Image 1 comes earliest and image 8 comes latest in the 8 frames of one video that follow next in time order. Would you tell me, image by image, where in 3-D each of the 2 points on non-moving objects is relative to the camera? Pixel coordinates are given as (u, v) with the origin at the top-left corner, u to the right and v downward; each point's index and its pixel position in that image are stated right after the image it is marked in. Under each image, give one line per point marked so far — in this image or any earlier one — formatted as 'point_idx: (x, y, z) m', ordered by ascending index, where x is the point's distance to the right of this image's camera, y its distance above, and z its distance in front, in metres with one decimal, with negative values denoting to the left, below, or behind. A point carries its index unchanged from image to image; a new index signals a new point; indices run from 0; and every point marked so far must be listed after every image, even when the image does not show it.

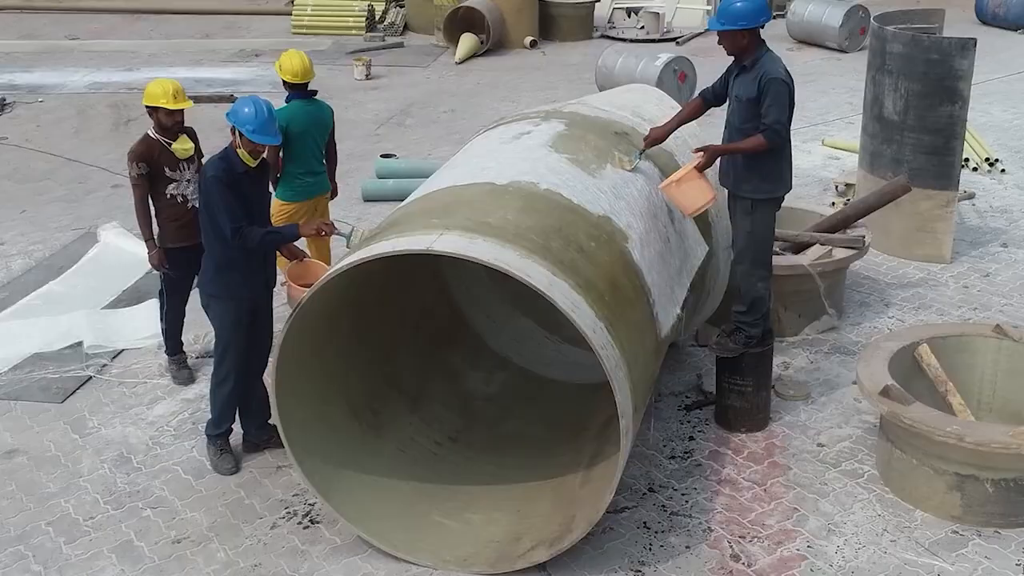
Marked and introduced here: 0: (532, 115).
0: (+0.1, +0.7, +4.7) m
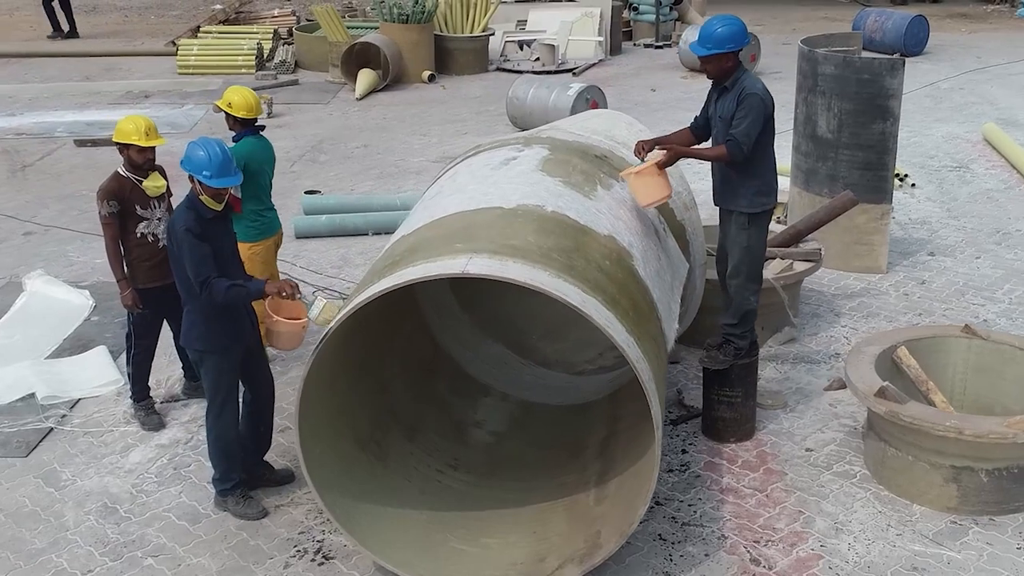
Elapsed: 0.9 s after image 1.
0: (0.0, +0.6, +4.8) m
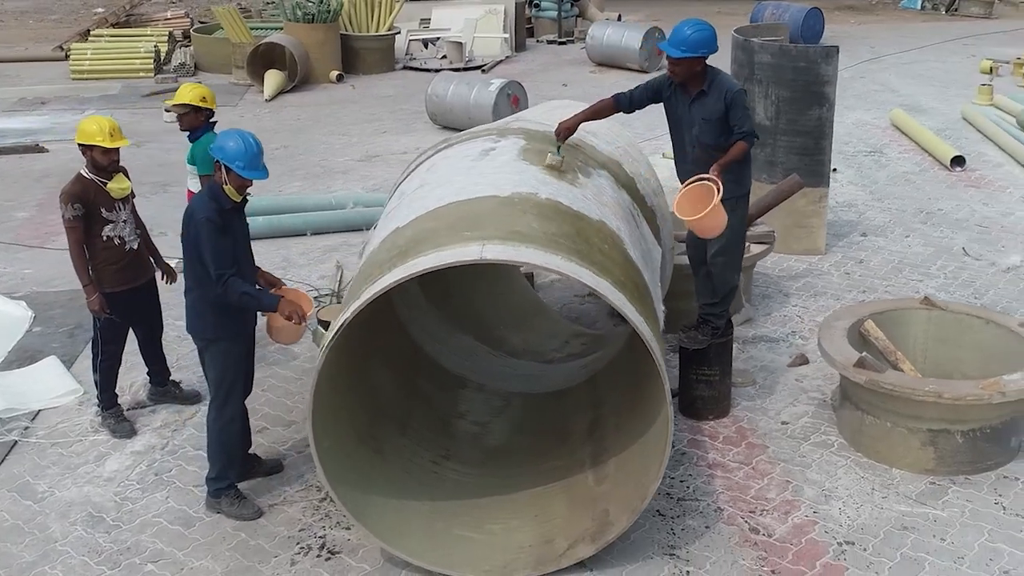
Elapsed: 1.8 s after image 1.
0: (-0.1, +0.6, +4.8) m
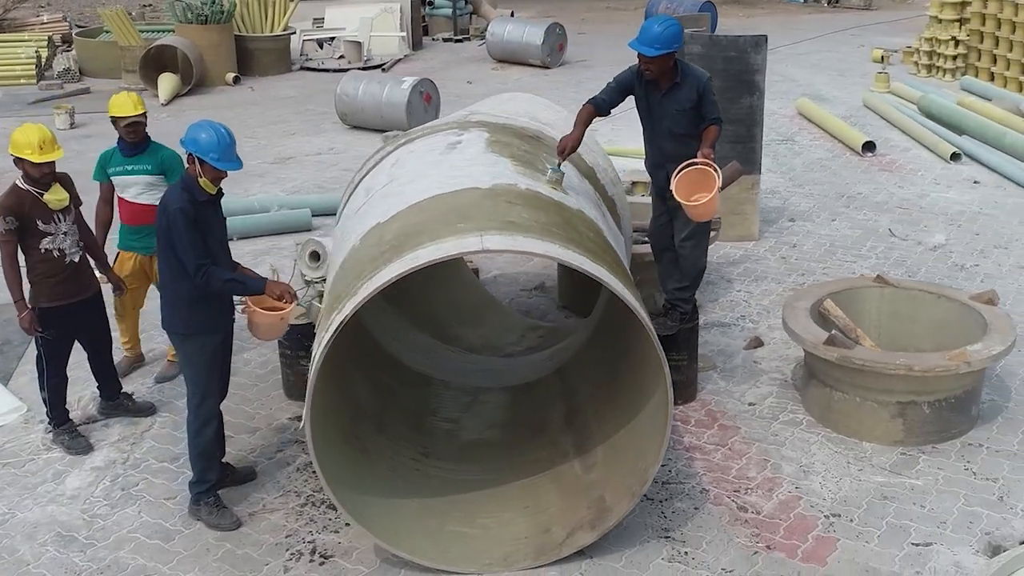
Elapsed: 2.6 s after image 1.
0: (-0.3, +0.6, +4.8) m
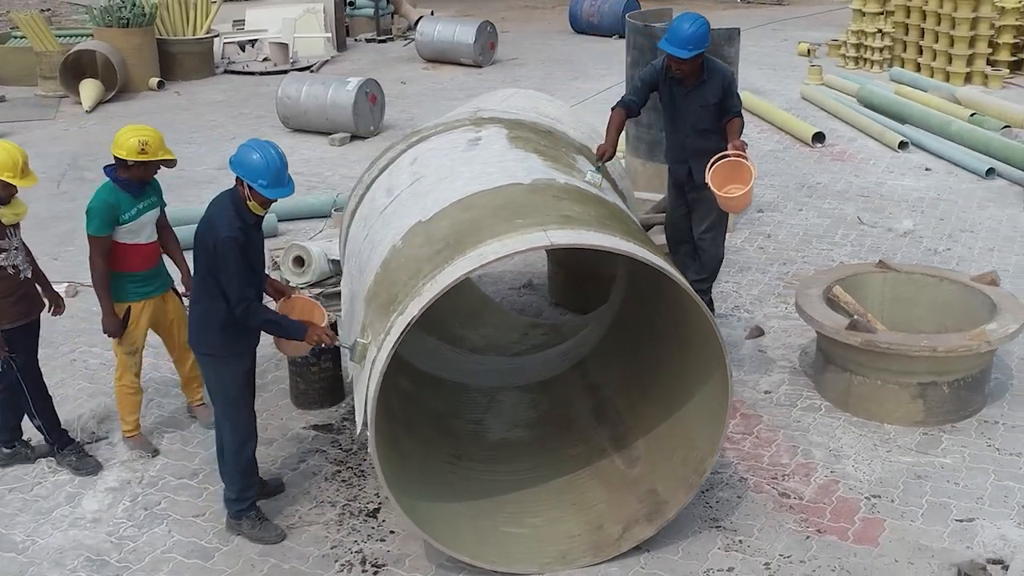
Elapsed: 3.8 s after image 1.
0: (-0.2, +0.6, +4.8) m
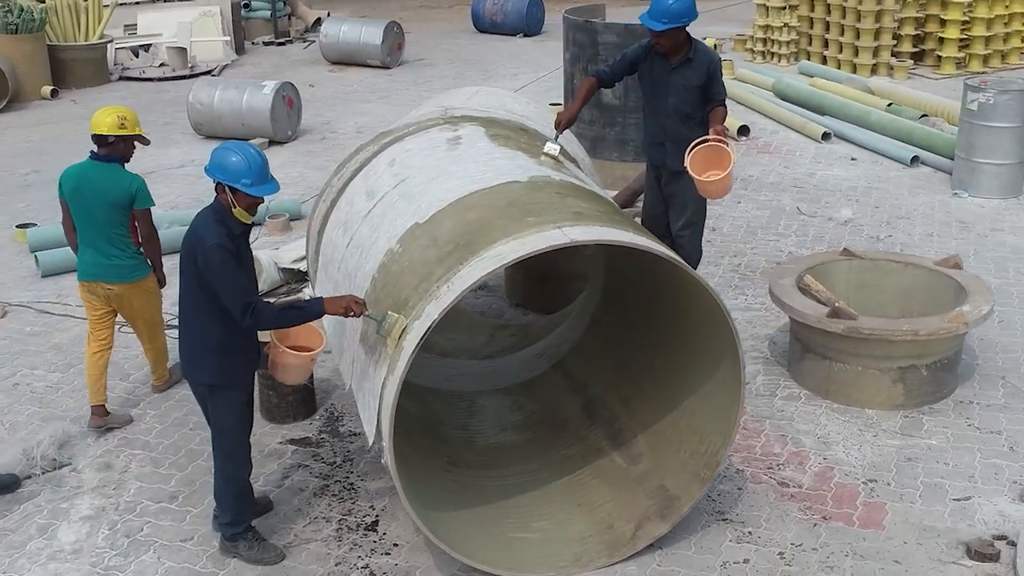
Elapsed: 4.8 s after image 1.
0: (-0.3, +0.6, +4.7) m
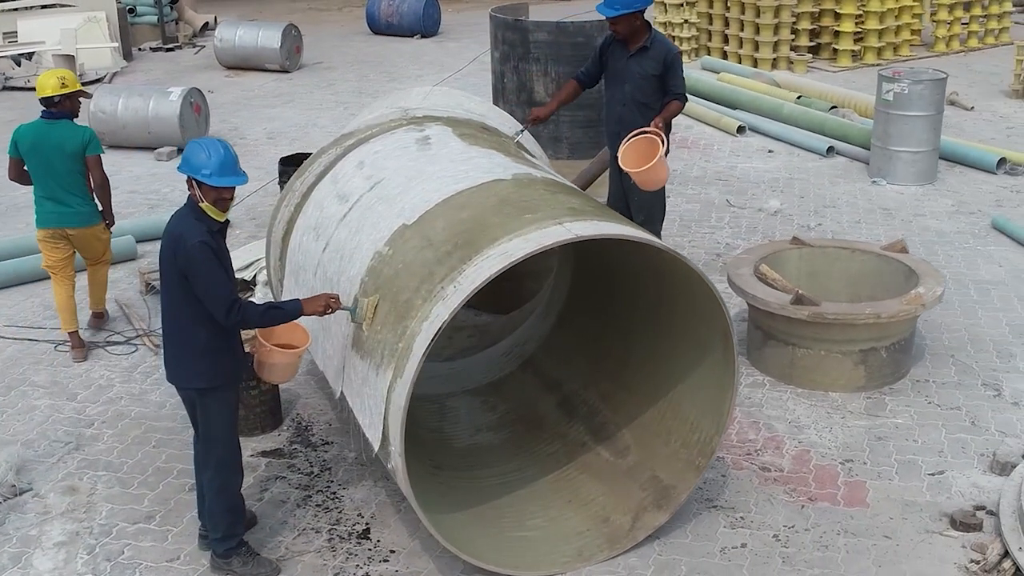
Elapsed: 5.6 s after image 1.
0: (-0.4, +0.6, +4.6) m
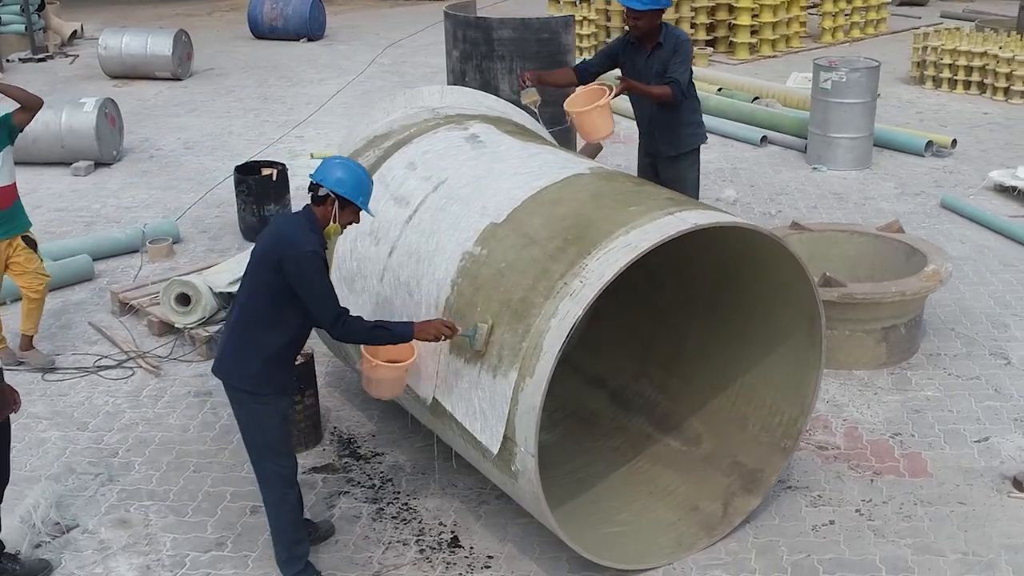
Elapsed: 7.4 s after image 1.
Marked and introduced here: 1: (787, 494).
0: (-0.3, +0.6, +4.5) m
1: (+1.0, -0.7, +4.2) m
